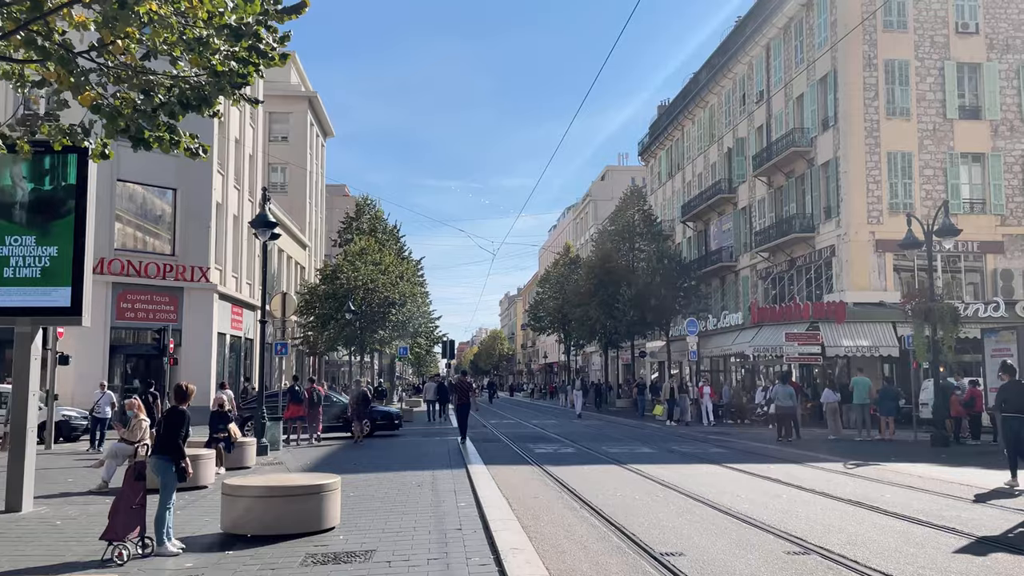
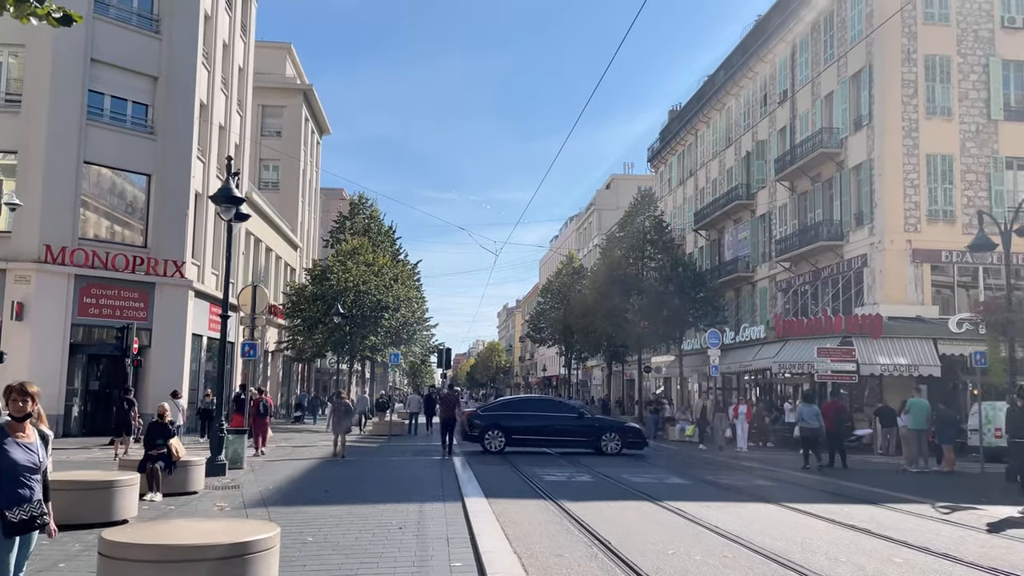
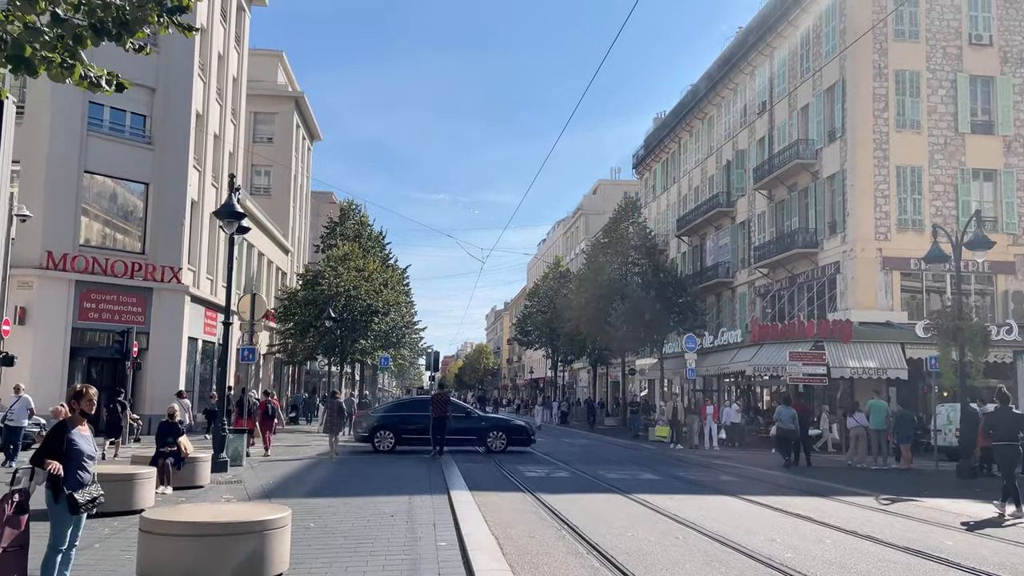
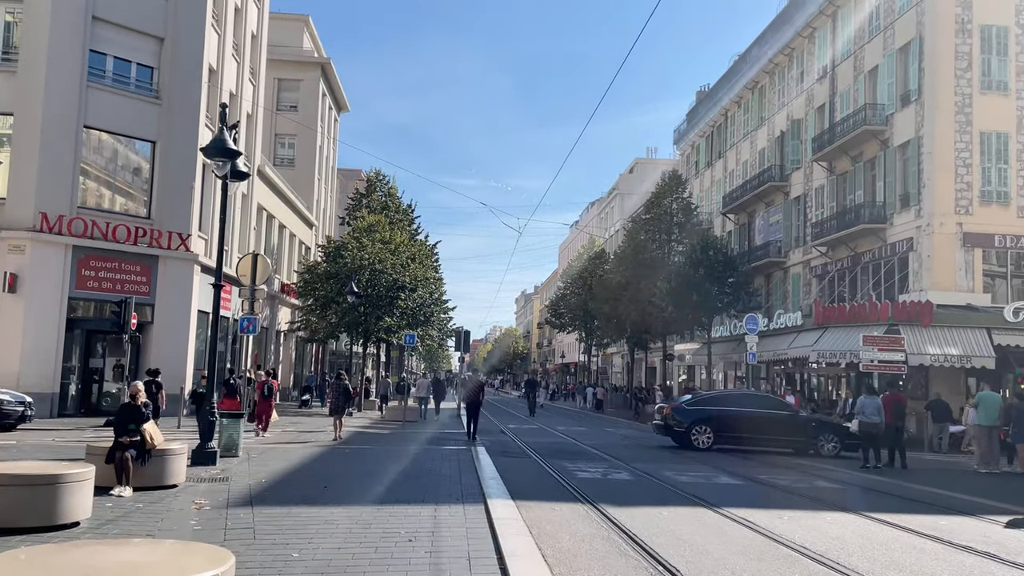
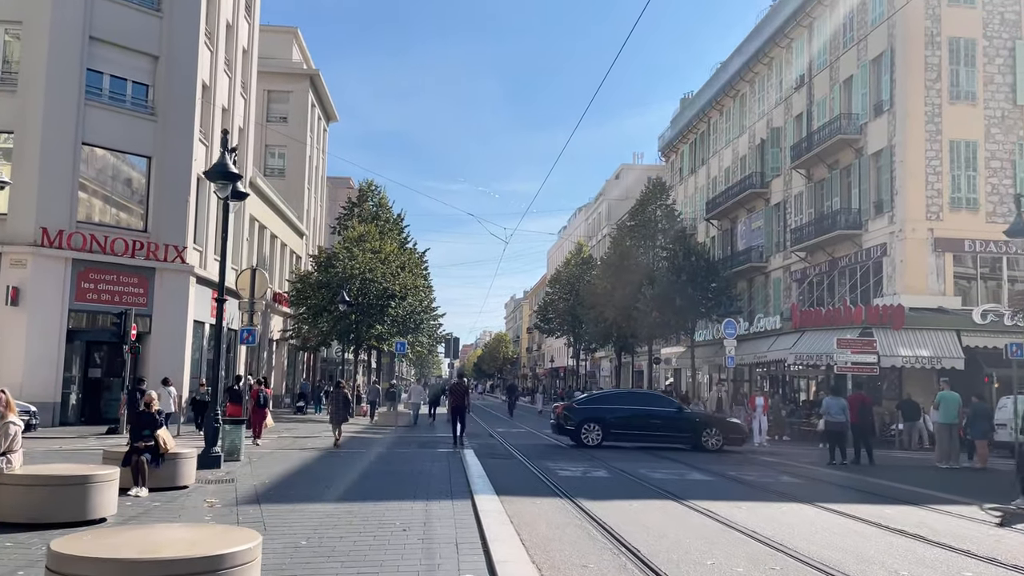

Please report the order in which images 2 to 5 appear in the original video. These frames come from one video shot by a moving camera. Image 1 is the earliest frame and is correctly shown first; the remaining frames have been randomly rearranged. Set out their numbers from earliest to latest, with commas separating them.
3, 2, 5, 4
